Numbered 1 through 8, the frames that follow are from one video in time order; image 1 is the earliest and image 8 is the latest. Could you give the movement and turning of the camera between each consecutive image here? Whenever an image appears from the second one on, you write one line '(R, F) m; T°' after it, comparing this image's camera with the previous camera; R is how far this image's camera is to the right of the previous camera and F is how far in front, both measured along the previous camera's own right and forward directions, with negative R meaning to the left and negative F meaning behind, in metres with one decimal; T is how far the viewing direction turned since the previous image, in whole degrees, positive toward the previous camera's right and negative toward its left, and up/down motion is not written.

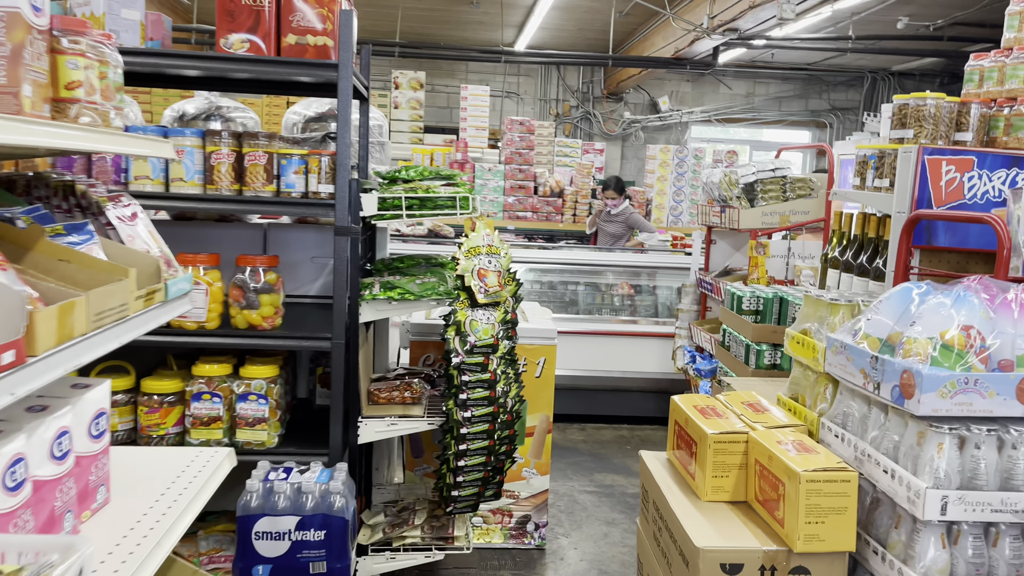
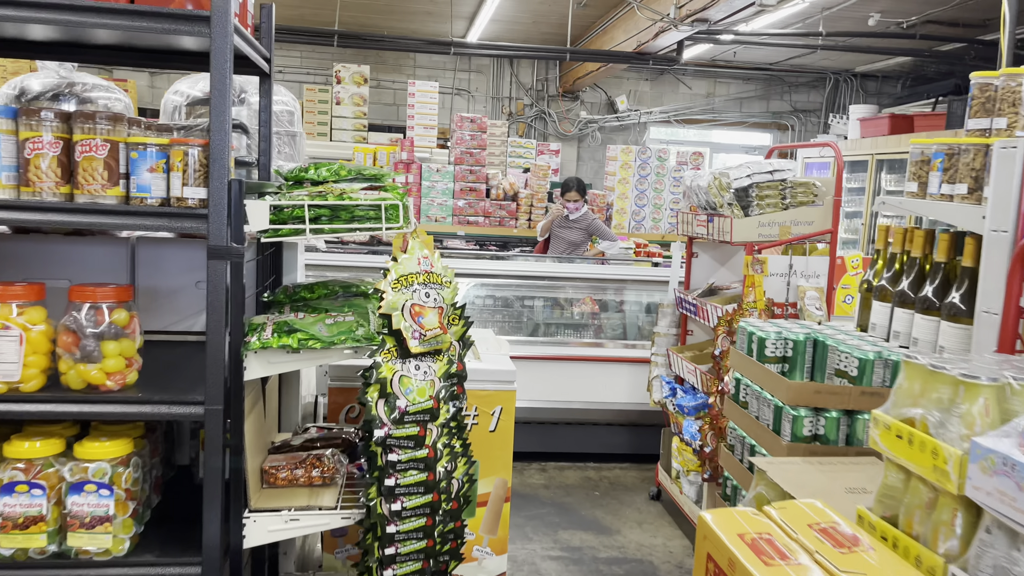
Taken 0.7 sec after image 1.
(0.0, +0.6) m; +3°
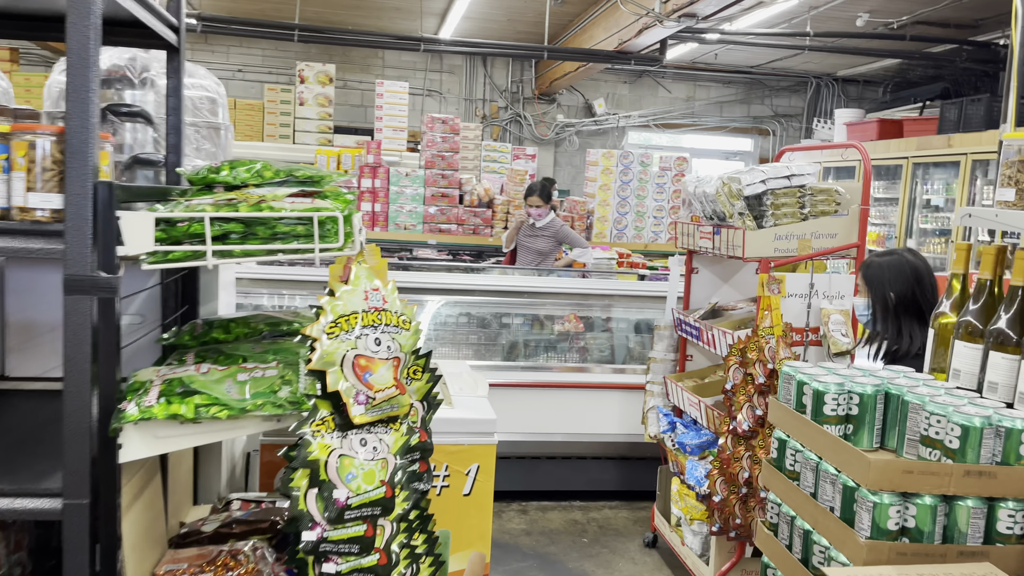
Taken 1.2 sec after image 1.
(0.0, +0.4) m; +2°
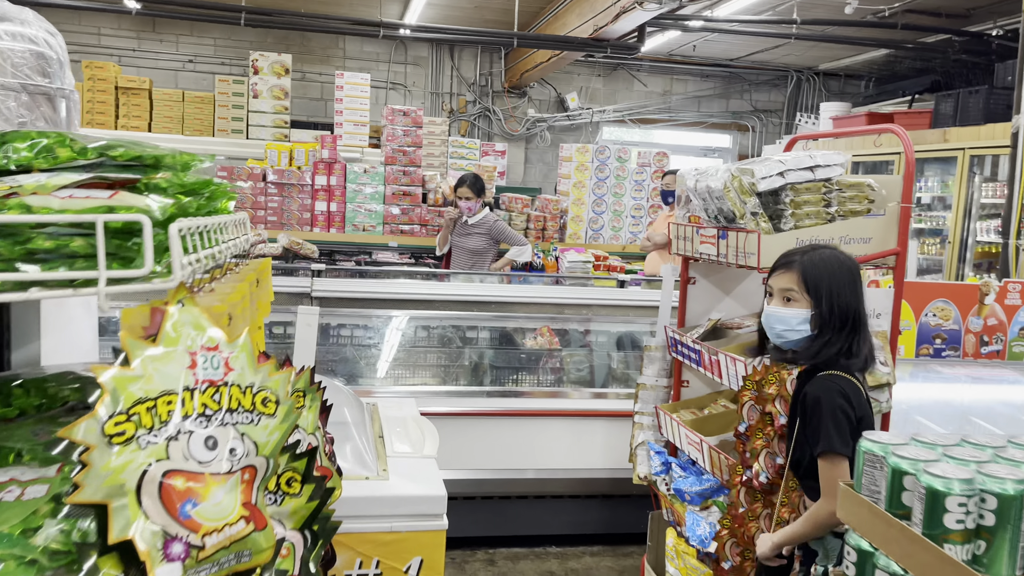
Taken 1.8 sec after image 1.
(0.0, +0.5) m; +2°
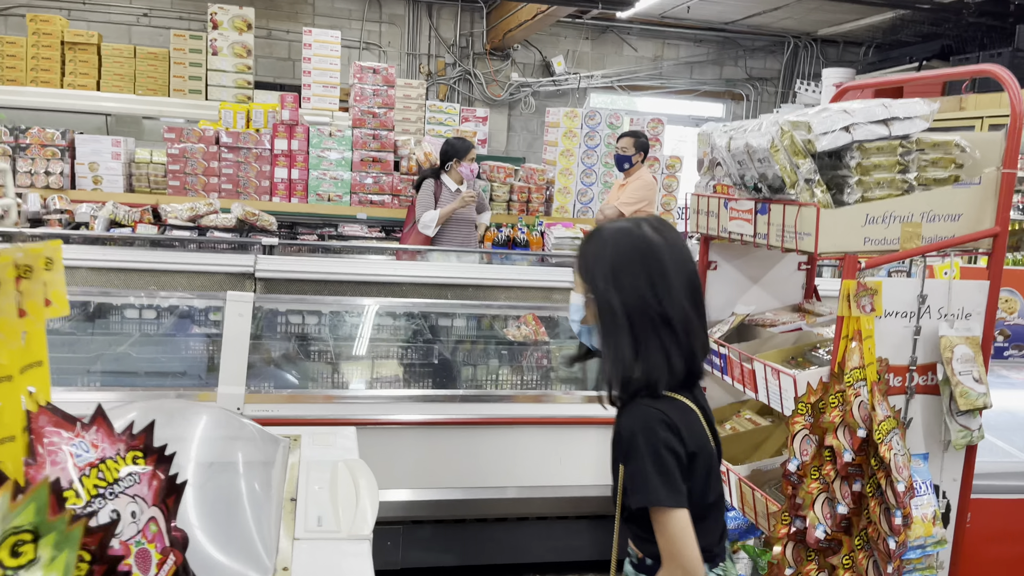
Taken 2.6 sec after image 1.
(0.0, +0.5) m; +1°
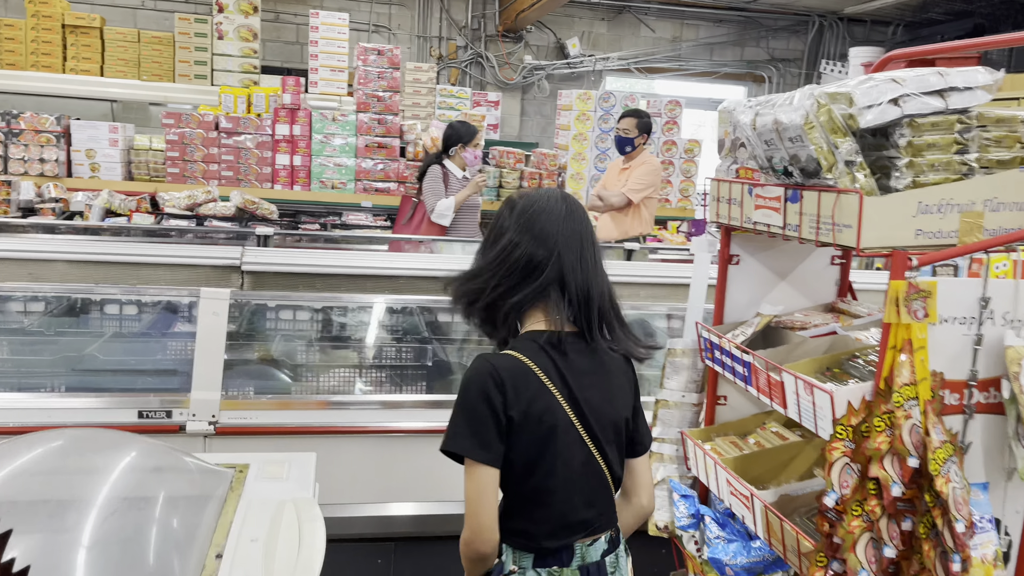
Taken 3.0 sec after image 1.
(+0.1, +0.2) m; -1°
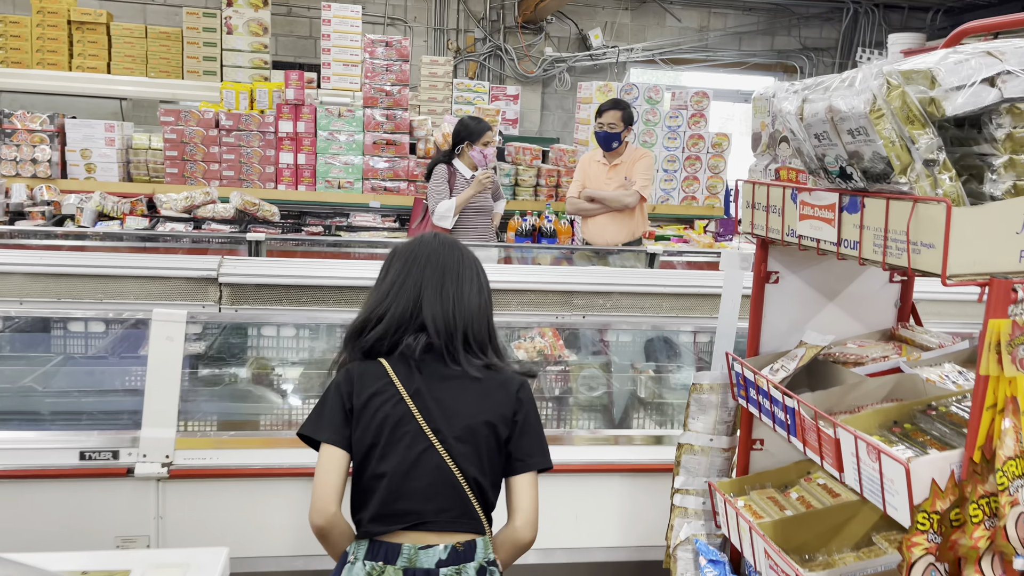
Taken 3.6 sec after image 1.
(+0.1, +0.3) m; -2°
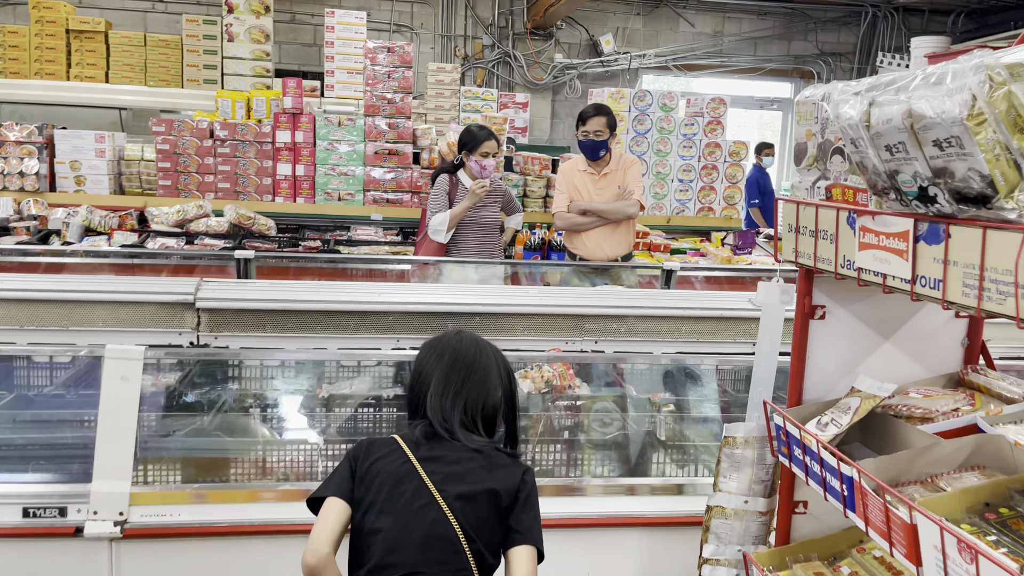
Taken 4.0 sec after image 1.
(0.0, +0.2) m; -1°
